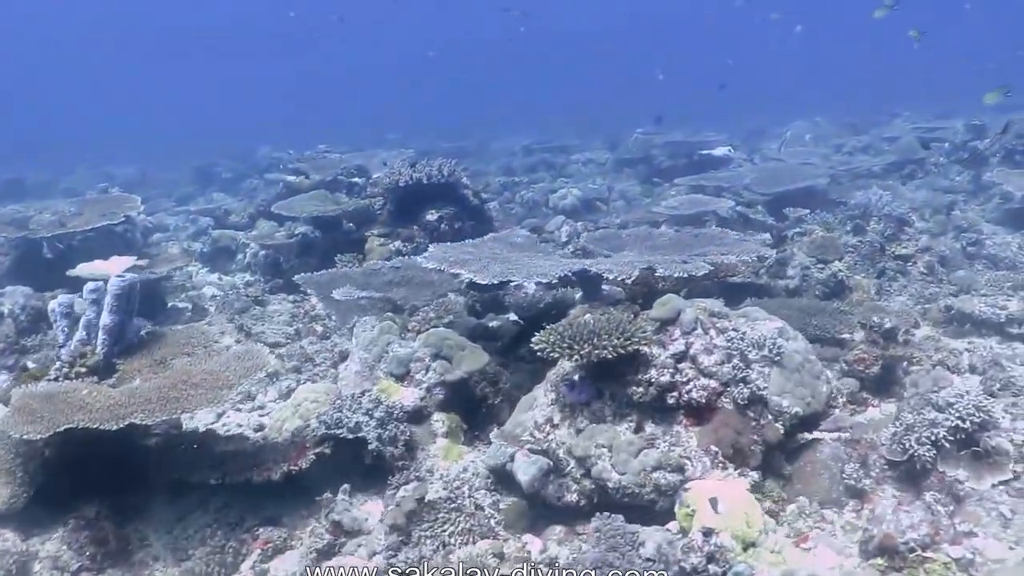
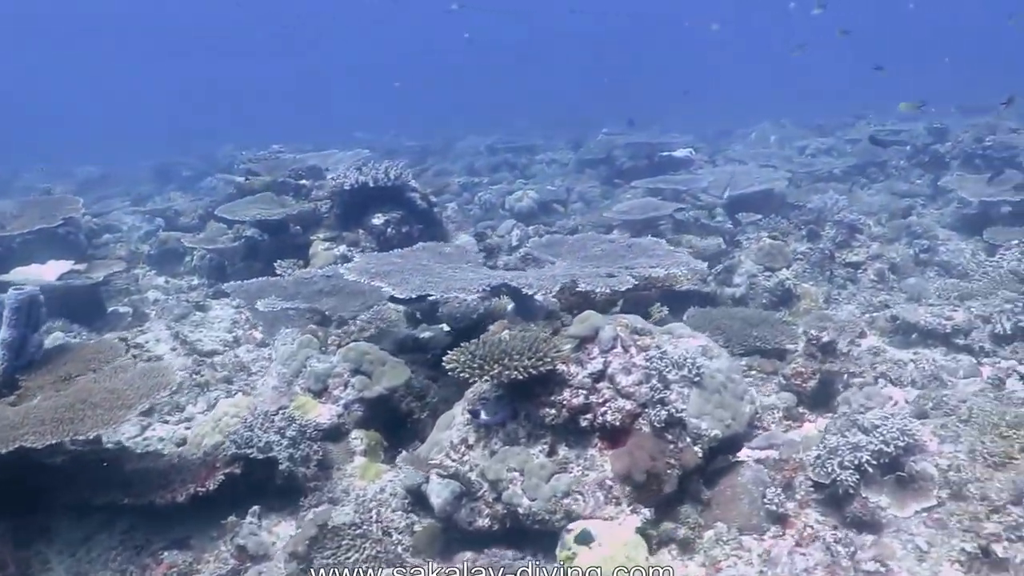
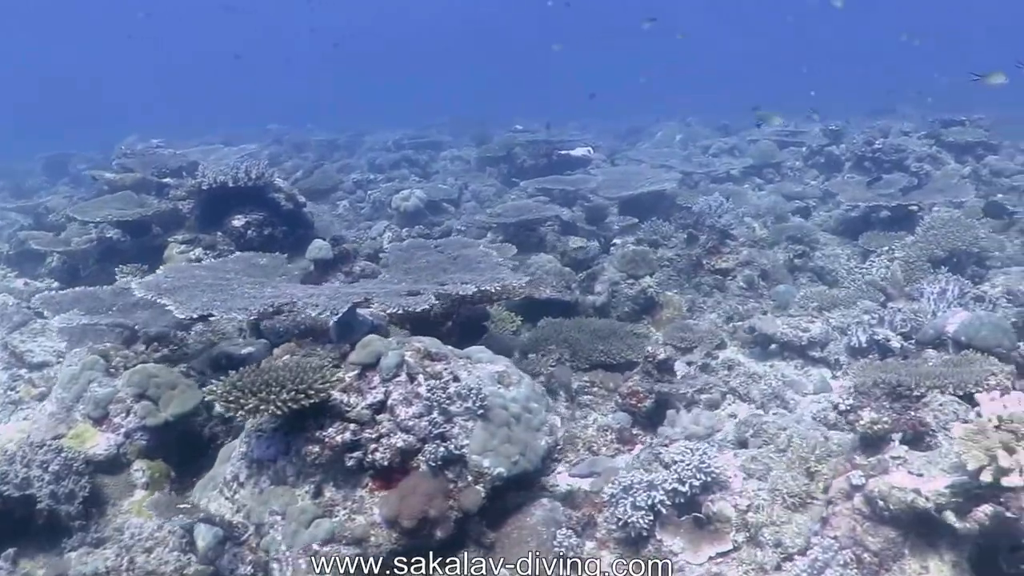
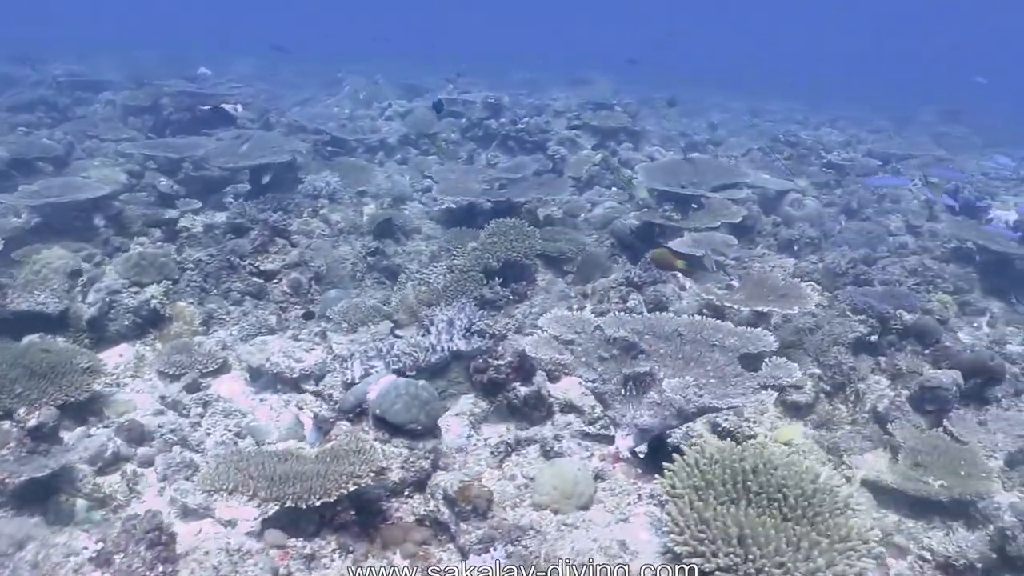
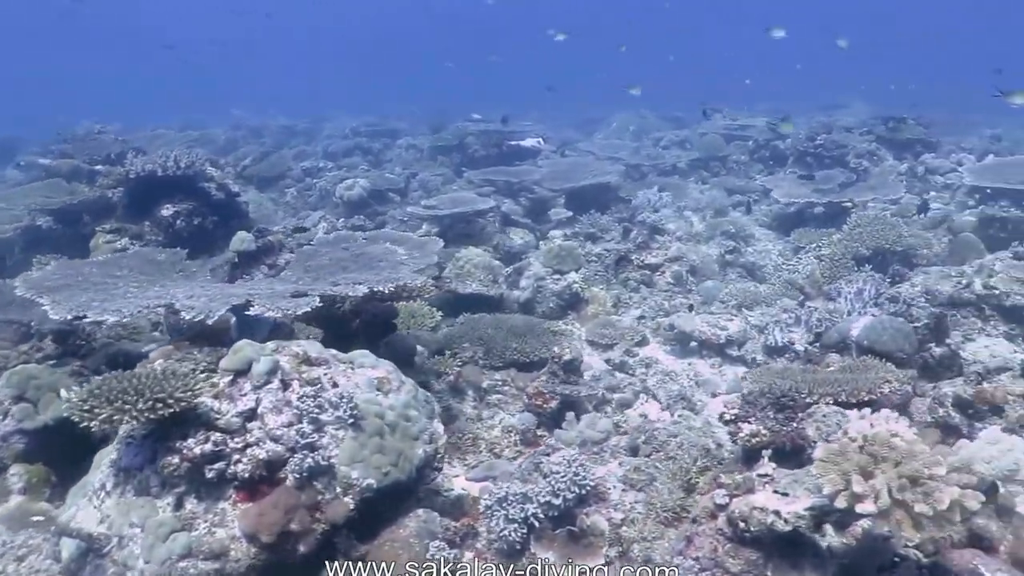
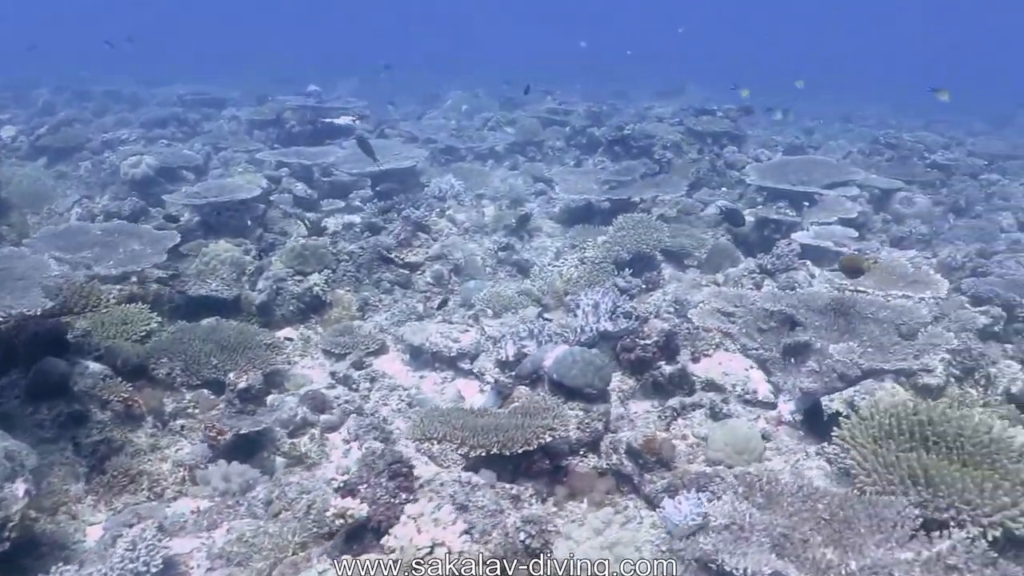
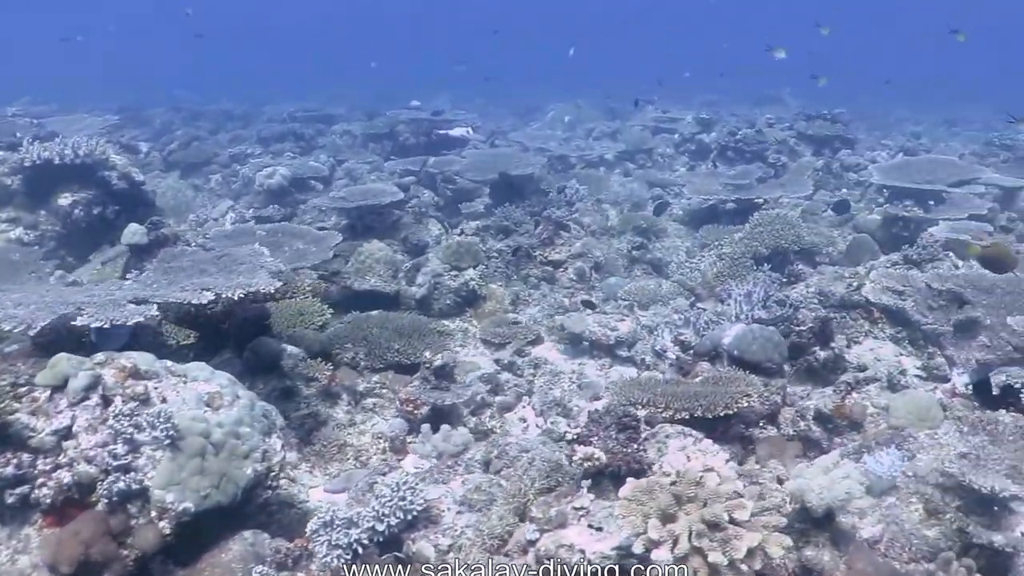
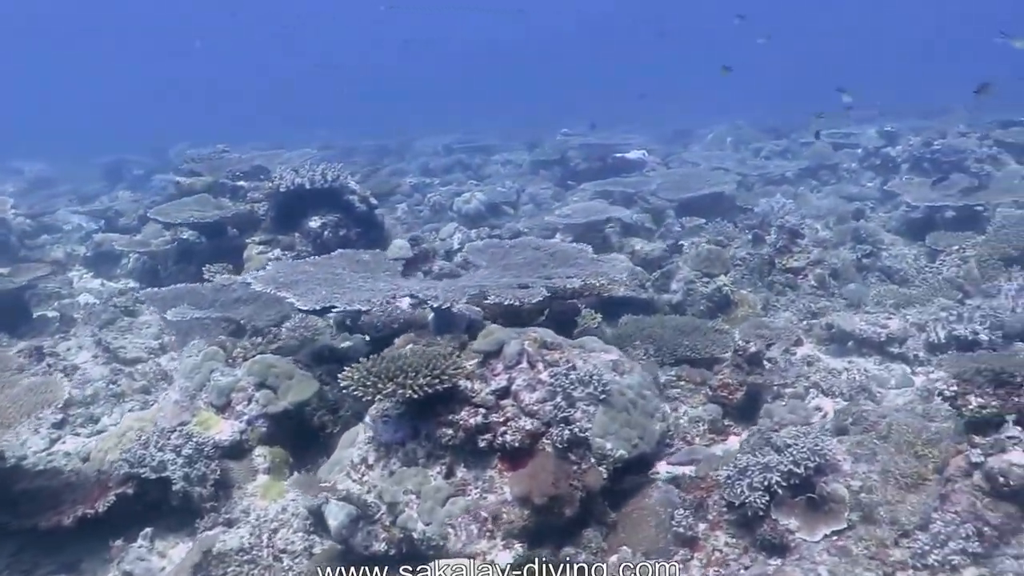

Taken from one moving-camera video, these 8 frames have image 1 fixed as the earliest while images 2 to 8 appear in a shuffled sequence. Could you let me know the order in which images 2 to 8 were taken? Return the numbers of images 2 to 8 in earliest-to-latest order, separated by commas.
2, 8, 3, 5, 7, 6, 4
